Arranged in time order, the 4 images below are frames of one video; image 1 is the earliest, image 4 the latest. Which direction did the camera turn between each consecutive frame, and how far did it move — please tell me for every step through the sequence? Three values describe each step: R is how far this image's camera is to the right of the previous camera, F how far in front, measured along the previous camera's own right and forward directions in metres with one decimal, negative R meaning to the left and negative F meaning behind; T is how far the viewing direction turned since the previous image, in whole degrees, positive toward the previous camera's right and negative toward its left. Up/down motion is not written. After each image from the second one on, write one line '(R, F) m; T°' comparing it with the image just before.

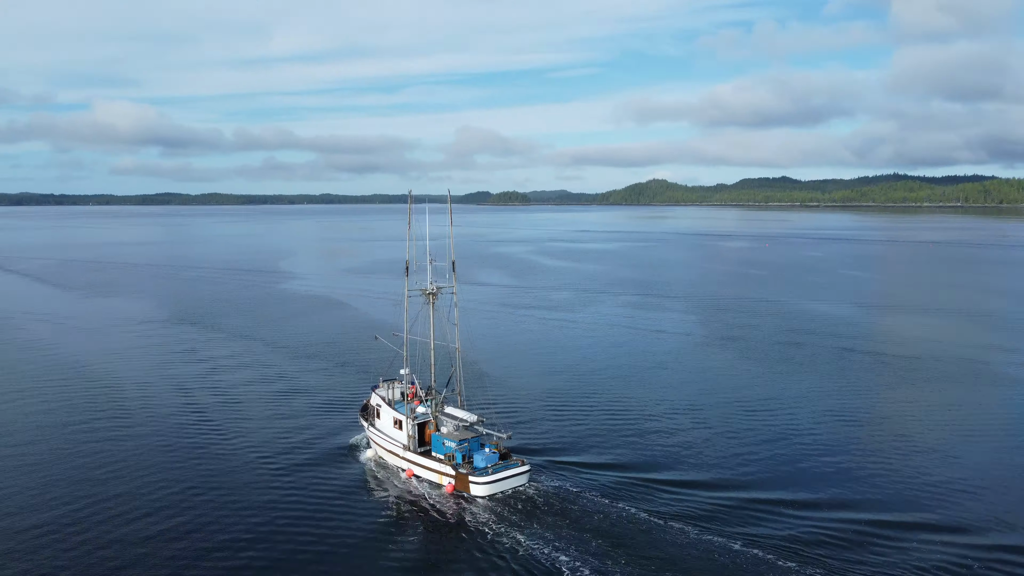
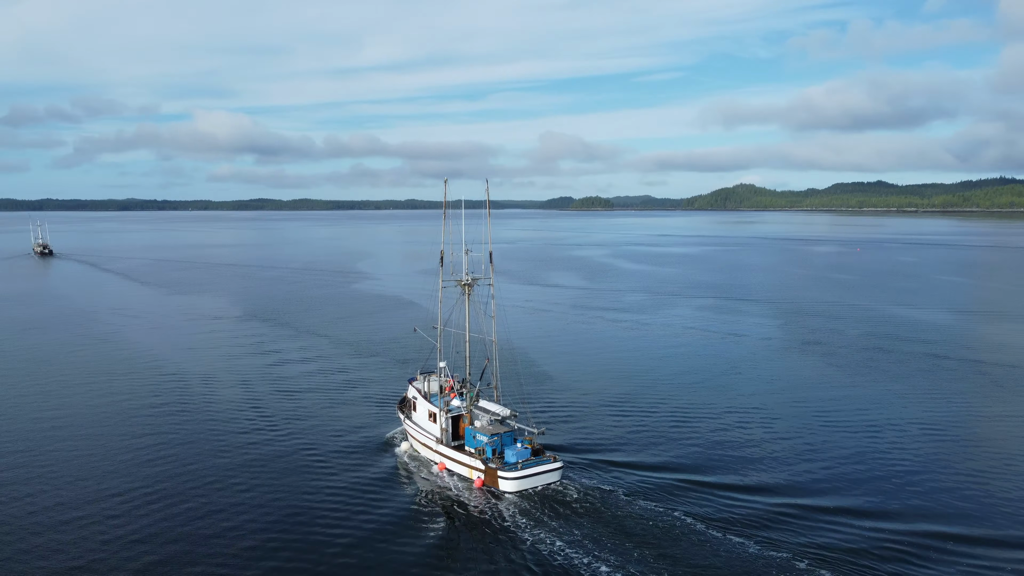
(+0.6, +0.7) m; -6°
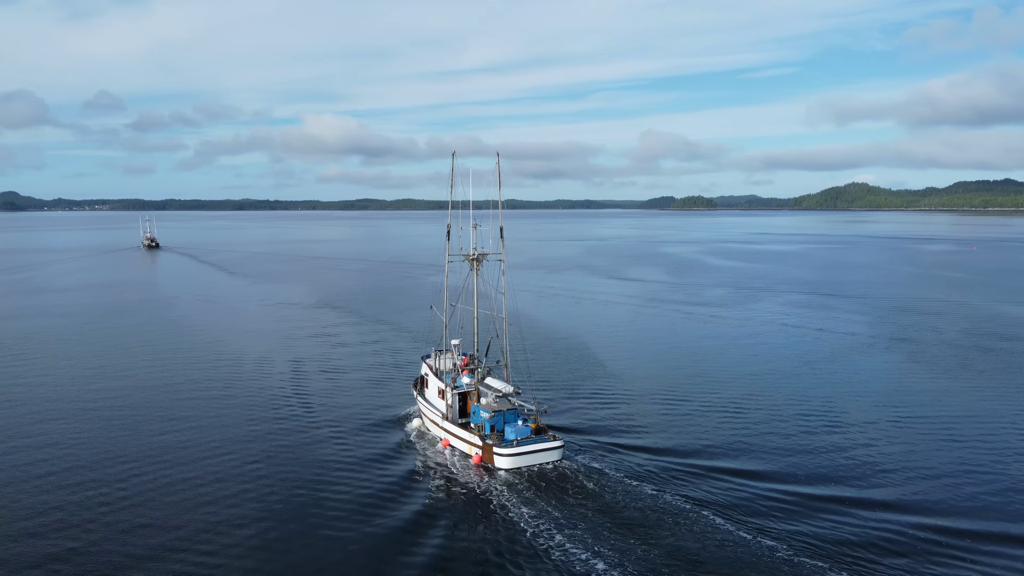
(+1.5, +0.8) m; -7°
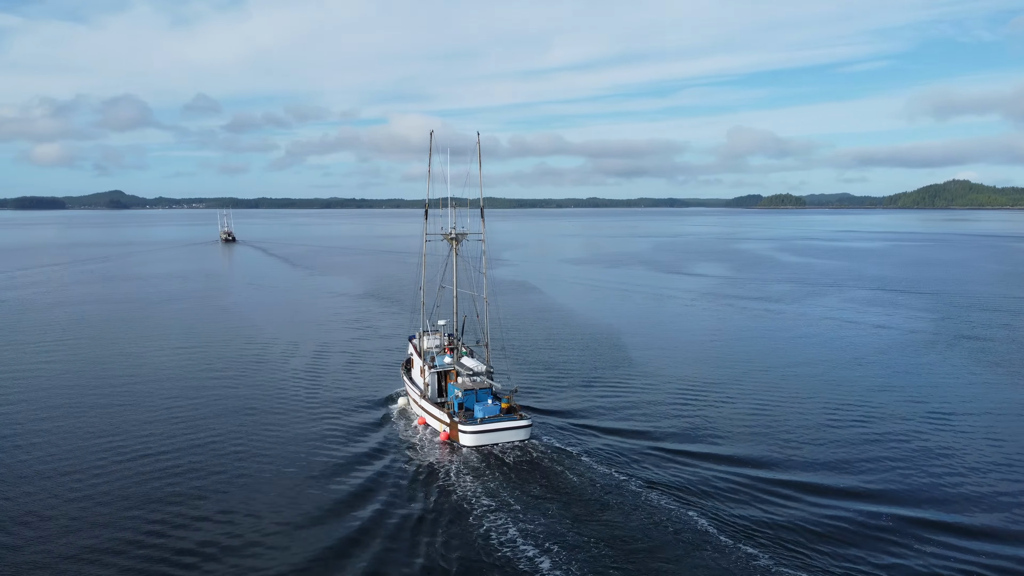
(+1.7, +0.2) m; -6°
